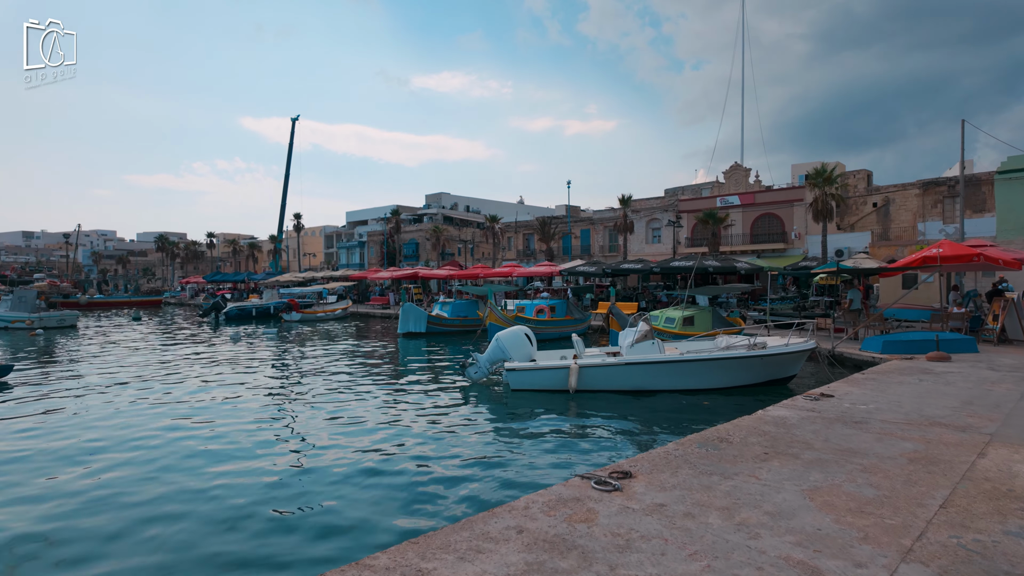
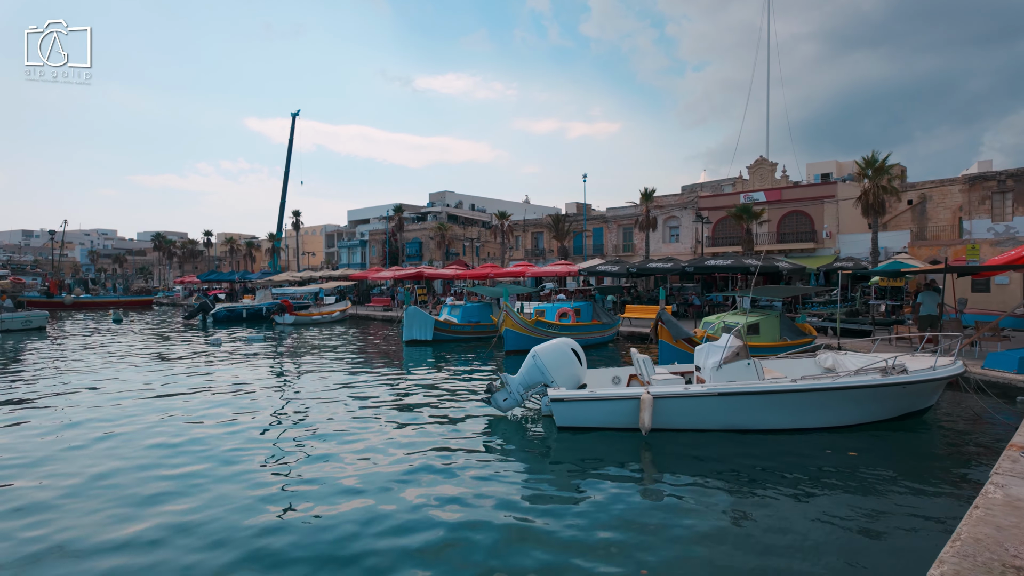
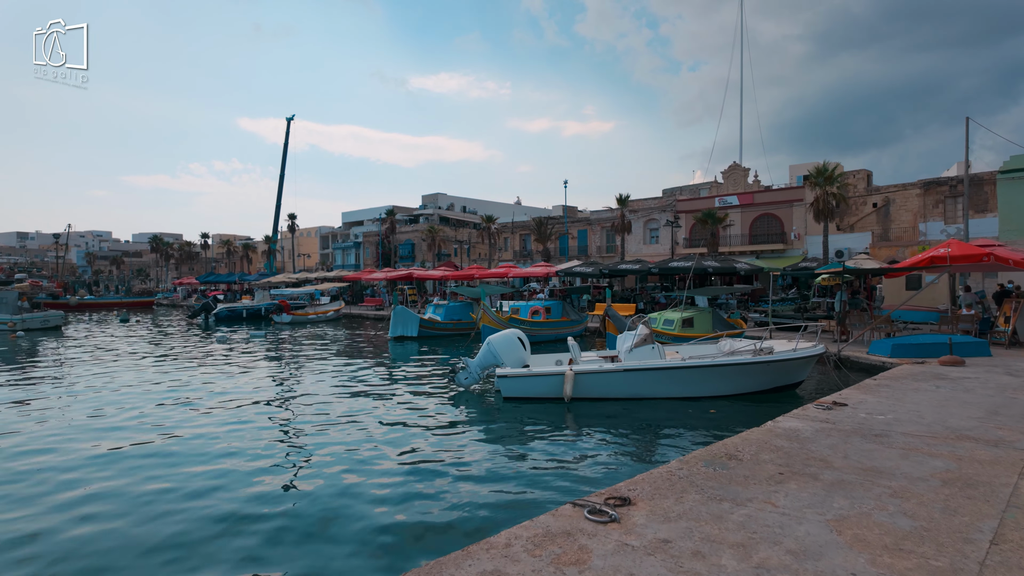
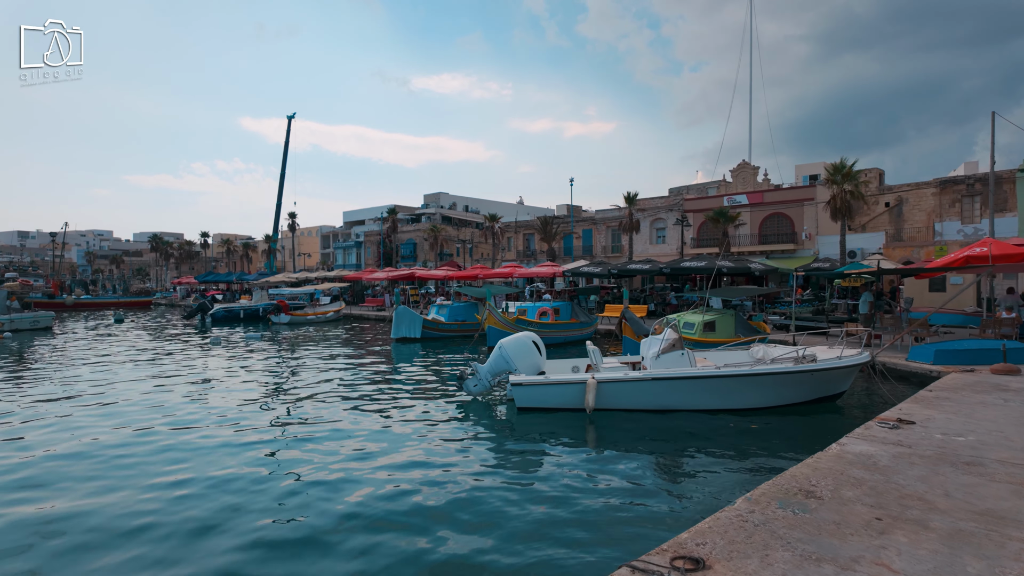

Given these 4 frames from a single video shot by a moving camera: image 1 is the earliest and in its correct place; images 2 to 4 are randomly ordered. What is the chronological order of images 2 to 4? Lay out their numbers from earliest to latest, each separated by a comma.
3, 4, 2
